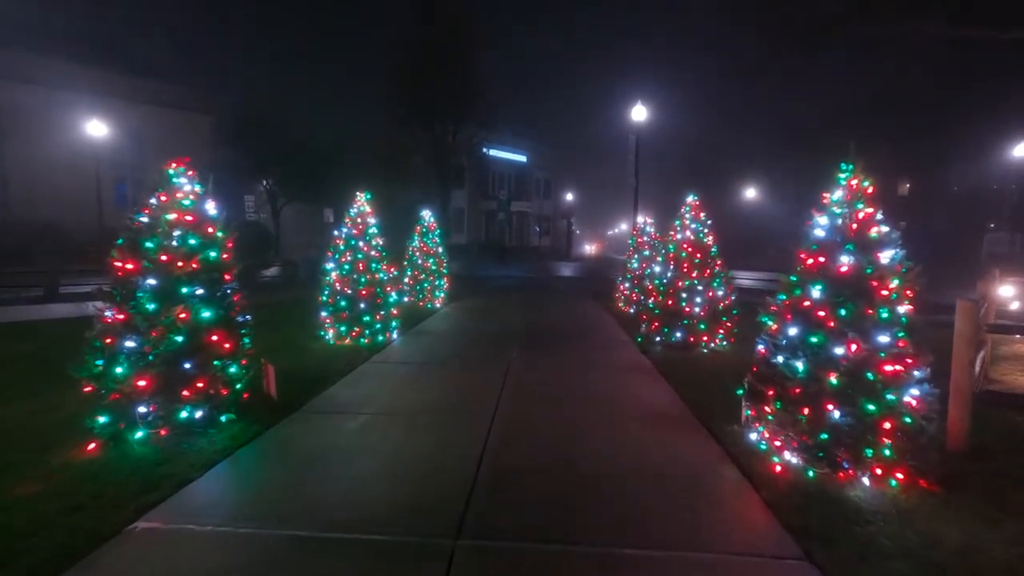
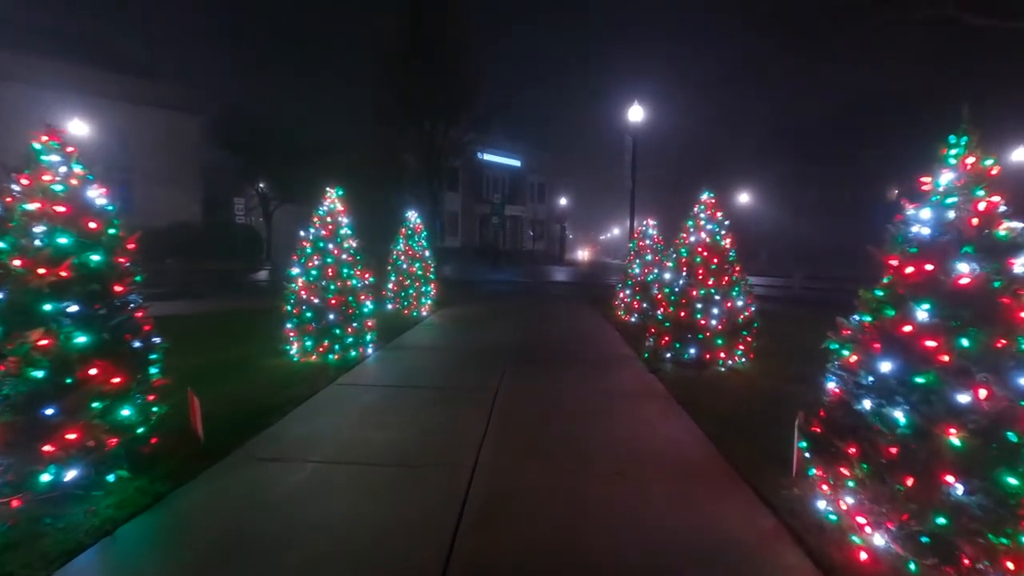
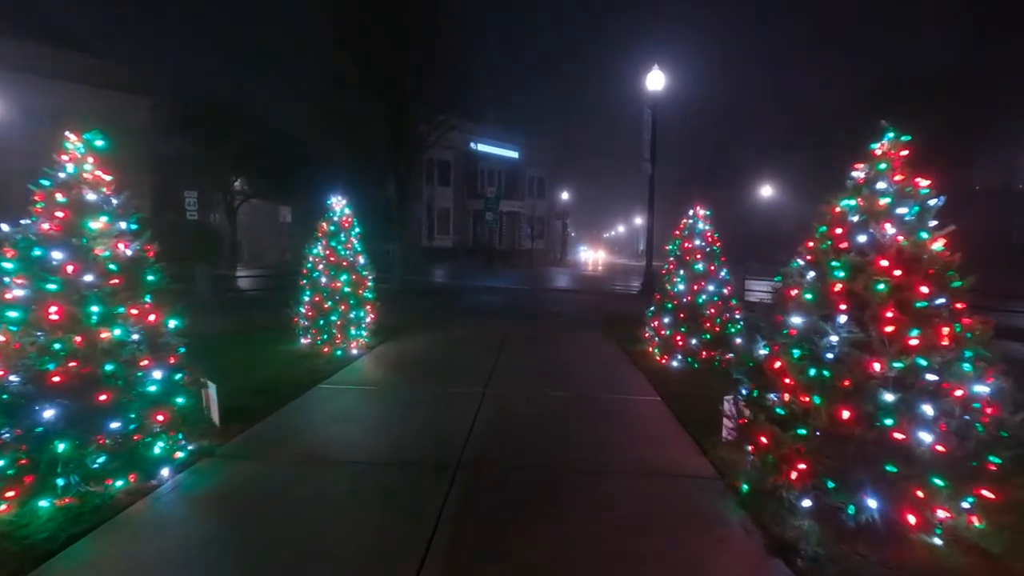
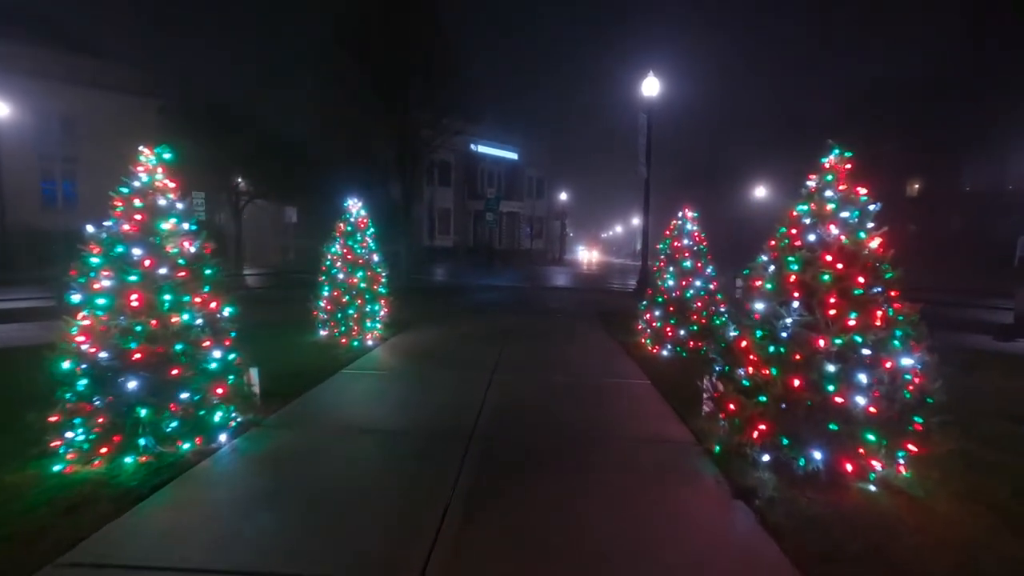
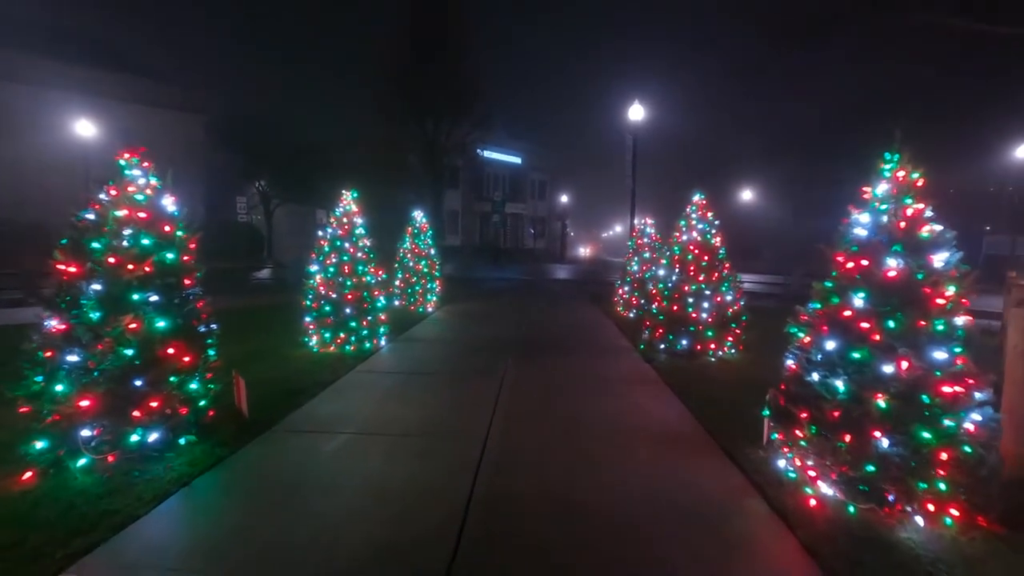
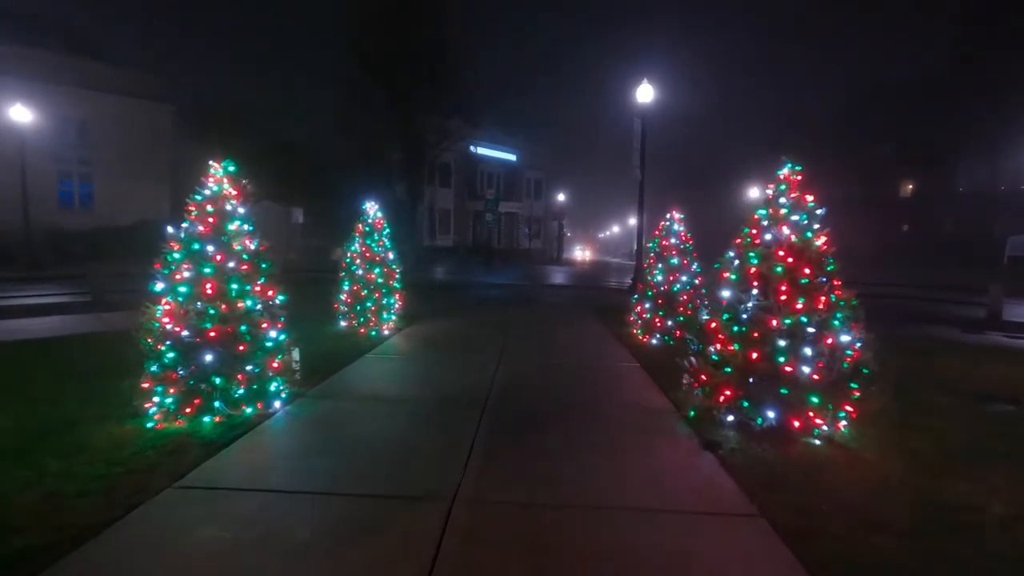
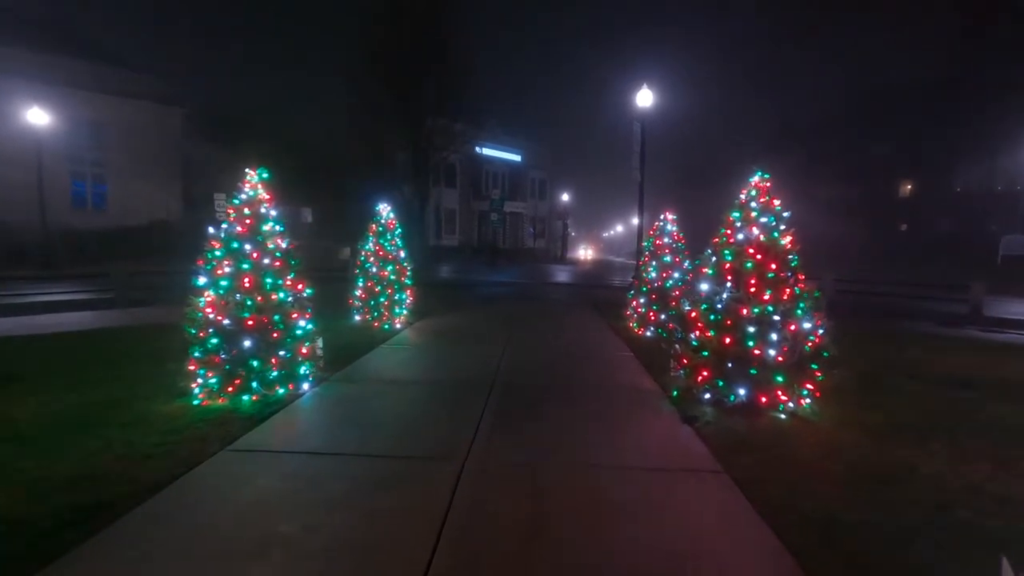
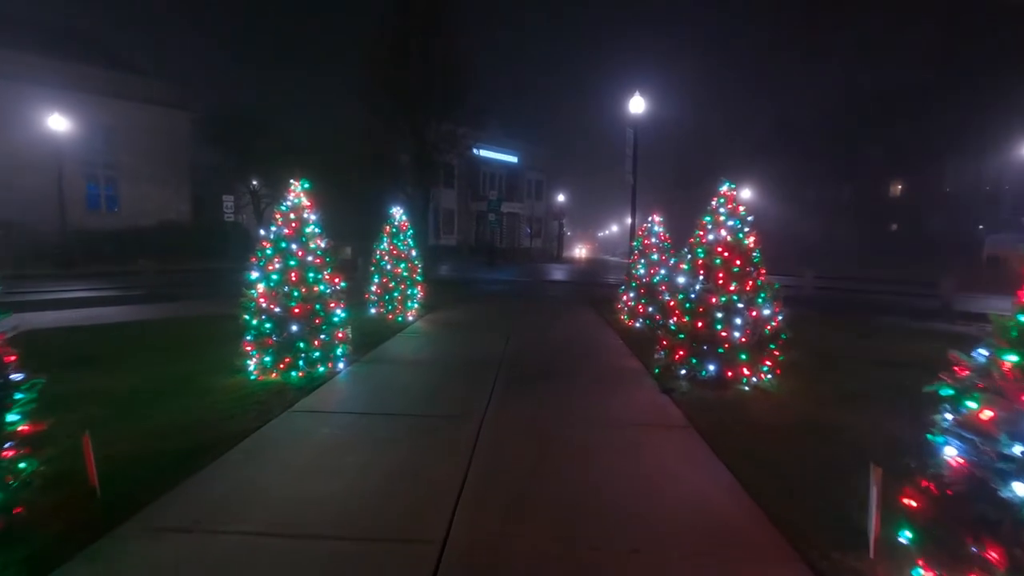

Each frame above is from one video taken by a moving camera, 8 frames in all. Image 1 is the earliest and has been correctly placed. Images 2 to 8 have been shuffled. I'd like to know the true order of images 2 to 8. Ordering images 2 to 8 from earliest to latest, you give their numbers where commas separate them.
5, 2, 8, 7, 6, 4, 3
